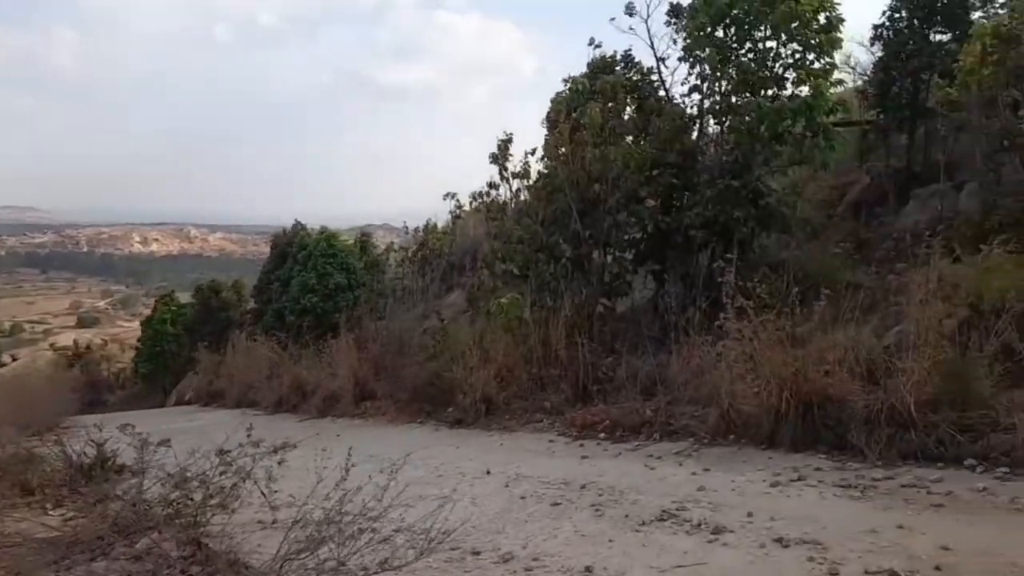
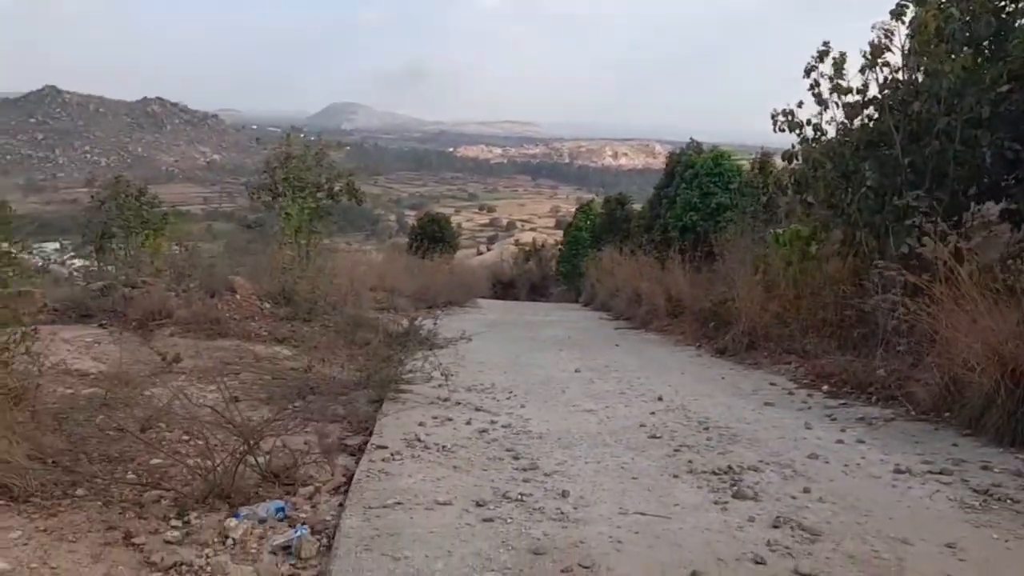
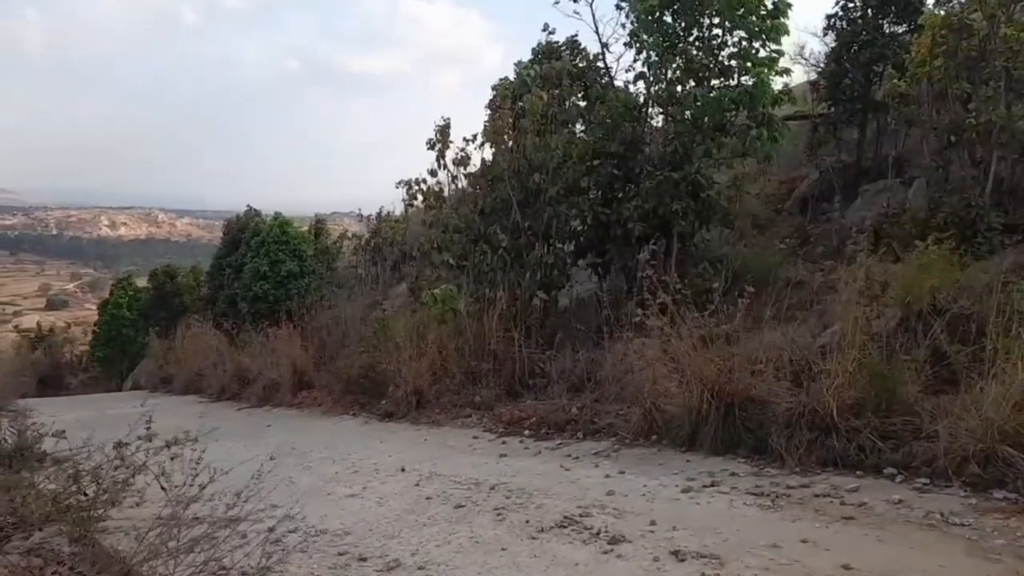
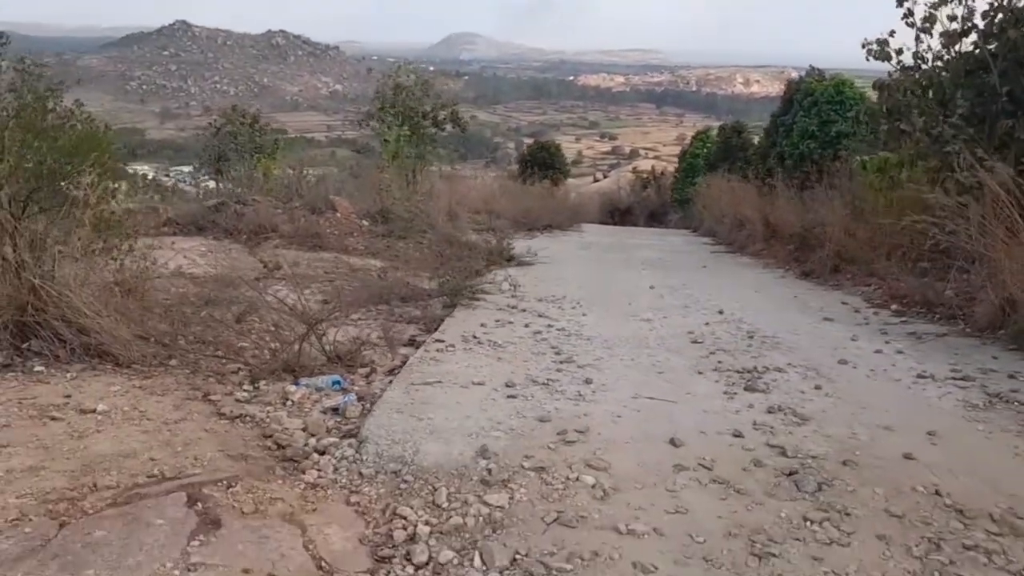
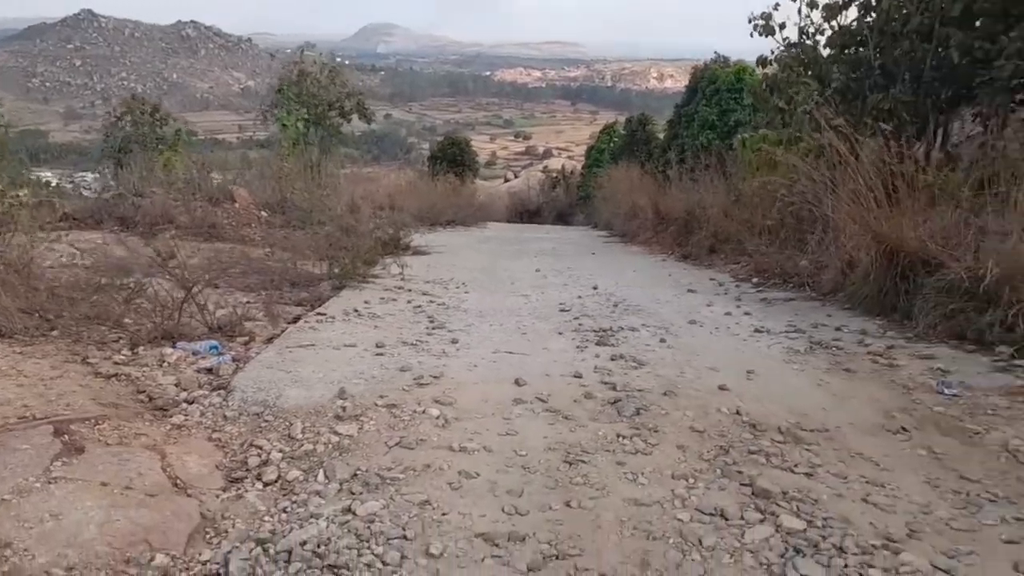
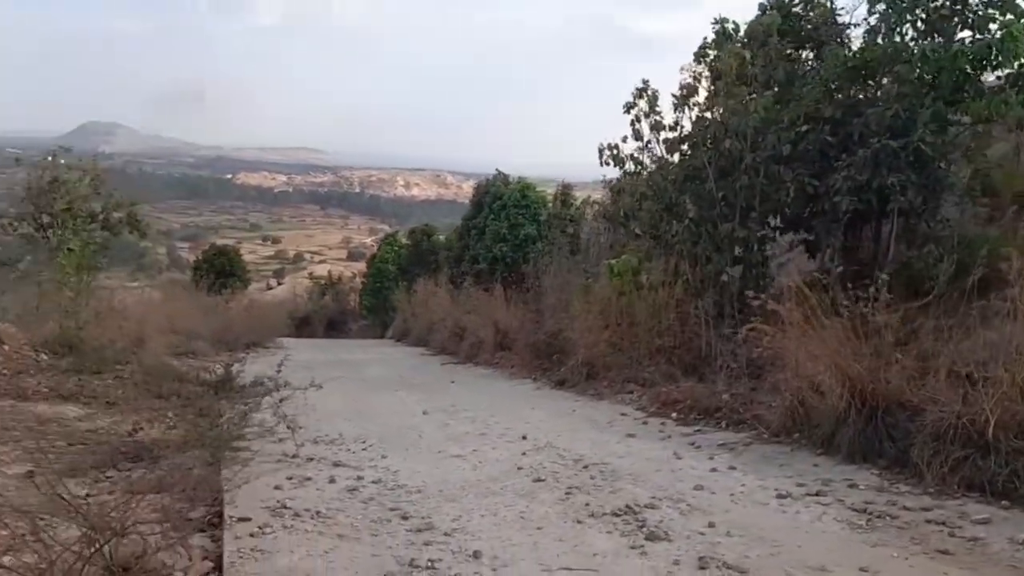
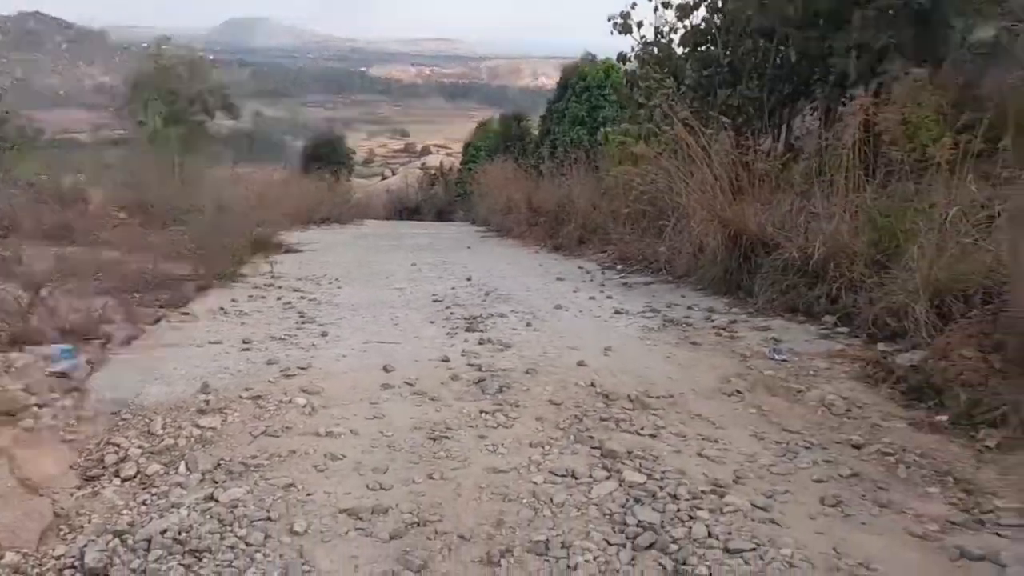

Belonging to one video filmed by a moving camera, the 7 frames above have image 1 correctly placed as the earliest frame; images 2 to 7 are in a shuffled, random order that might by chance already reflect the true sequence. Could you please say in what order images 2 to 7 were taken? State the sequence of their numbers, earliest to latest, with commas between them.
3, 6, 2, 4, 5, 7
